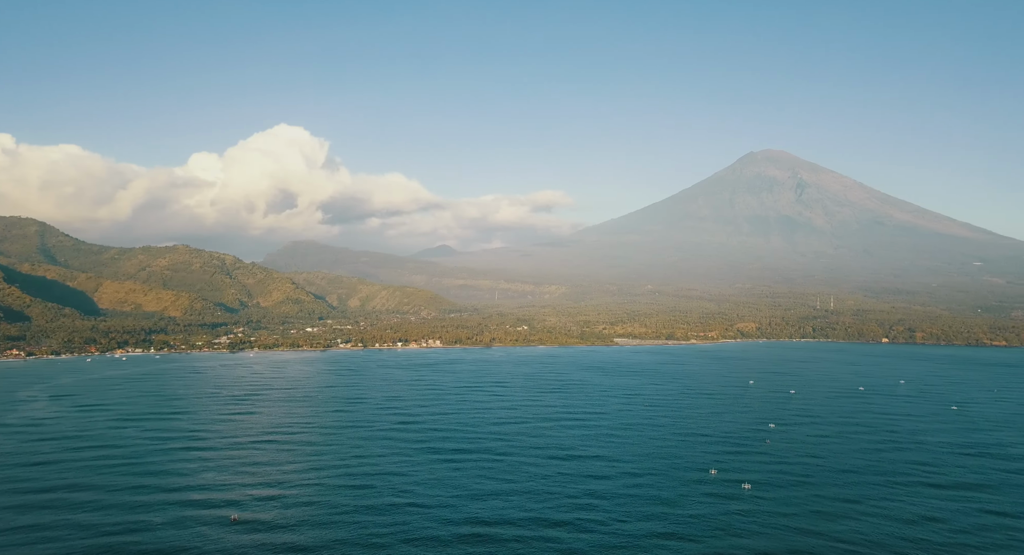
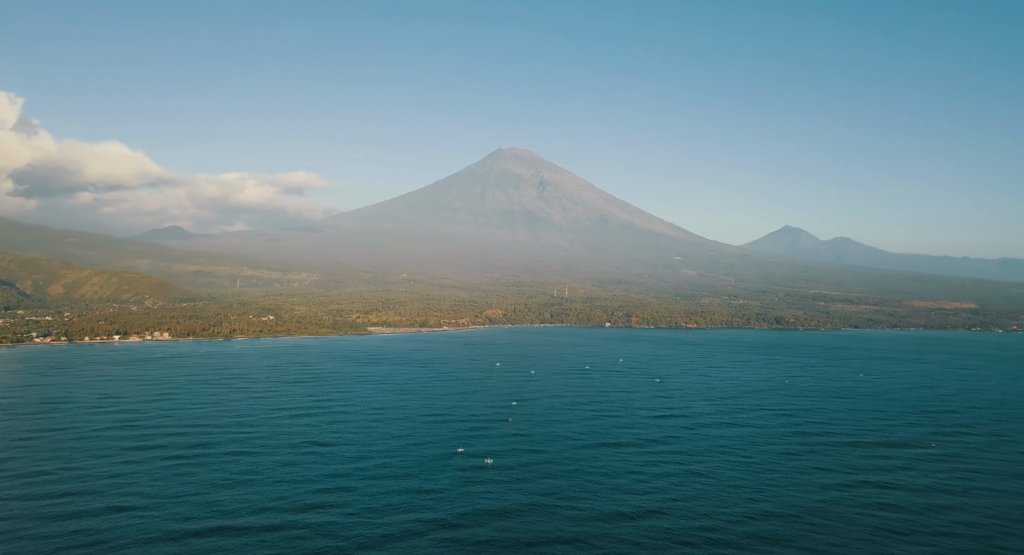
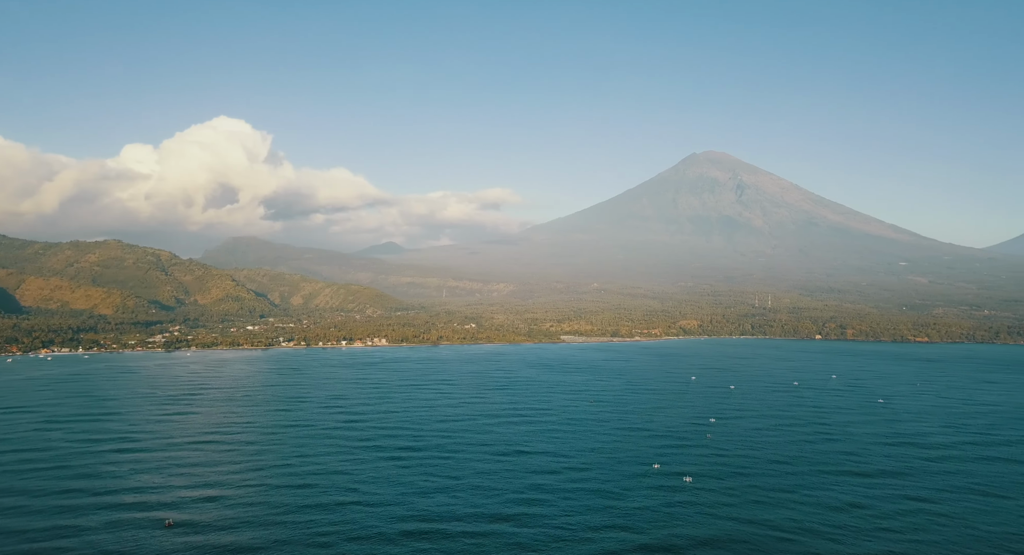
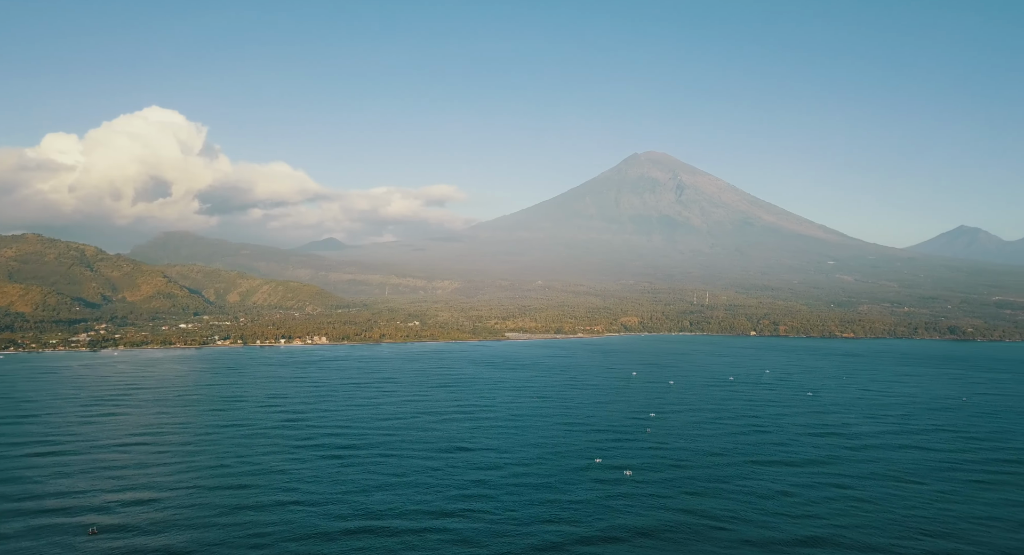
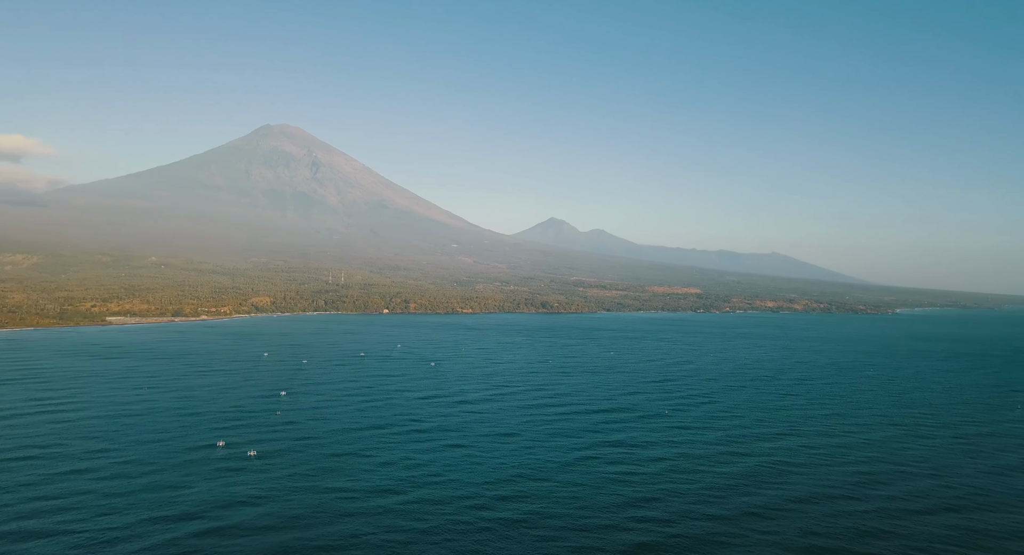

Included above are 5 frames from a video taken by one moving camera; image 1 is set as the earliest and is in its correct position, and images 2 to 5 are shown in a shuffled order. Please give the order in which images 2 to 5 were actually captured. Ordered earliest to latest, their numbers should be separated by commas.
3, 4, 2, 5
